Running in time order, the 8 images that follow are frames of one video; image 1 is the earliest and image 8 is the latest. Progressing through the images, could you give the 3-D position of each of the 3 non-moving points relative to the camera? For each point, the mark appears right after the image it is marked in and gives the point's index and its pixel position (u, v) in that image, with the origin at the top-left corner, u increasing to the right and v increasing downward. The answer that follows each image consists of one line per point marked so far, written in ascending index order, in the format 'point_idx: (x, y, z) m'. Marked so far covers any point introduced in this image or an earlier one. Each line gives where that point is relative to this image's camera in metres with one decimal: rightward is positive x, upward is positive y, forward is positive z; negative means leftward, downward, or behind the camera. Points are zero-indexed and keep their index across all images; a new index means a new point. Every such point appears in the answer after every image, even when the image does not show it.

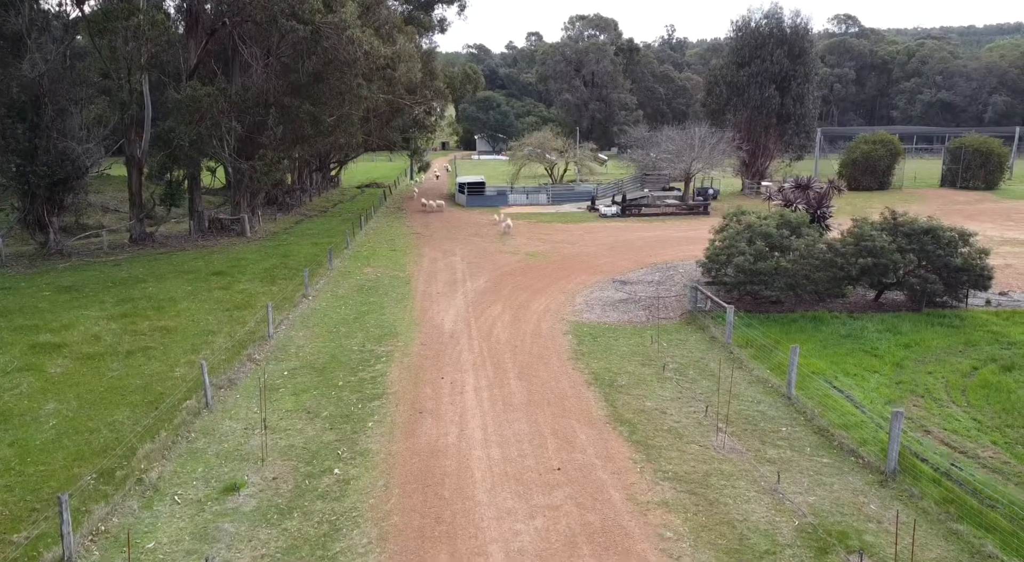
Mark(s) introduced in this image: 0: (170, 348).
0: (-5.6, -1.1, +12.6) m
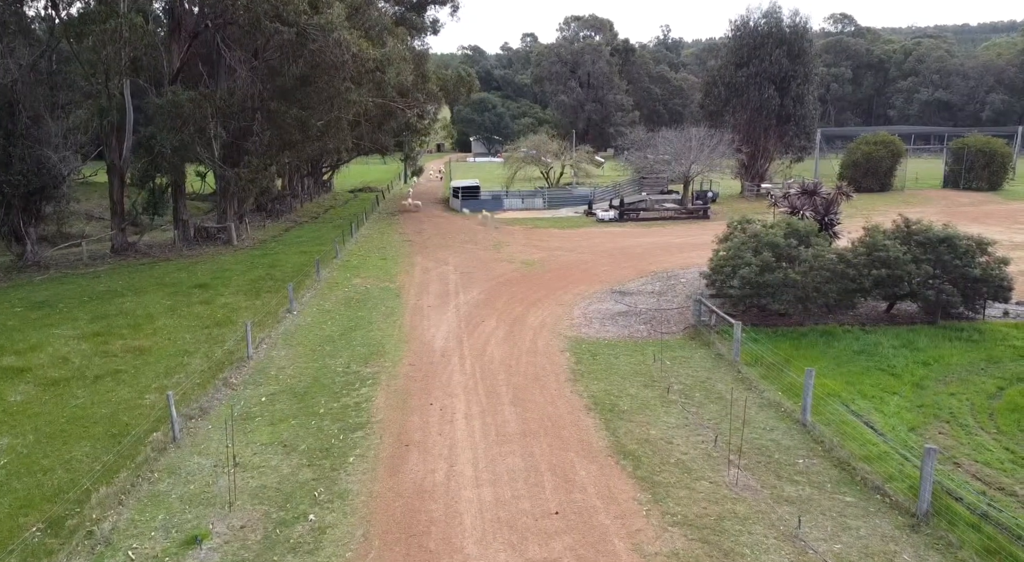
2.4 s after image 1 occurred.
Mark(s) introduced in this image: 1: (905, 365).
0: (-5.7, -1.4, +11.8) m
1: (+5.9, -1.3, +11.5) m
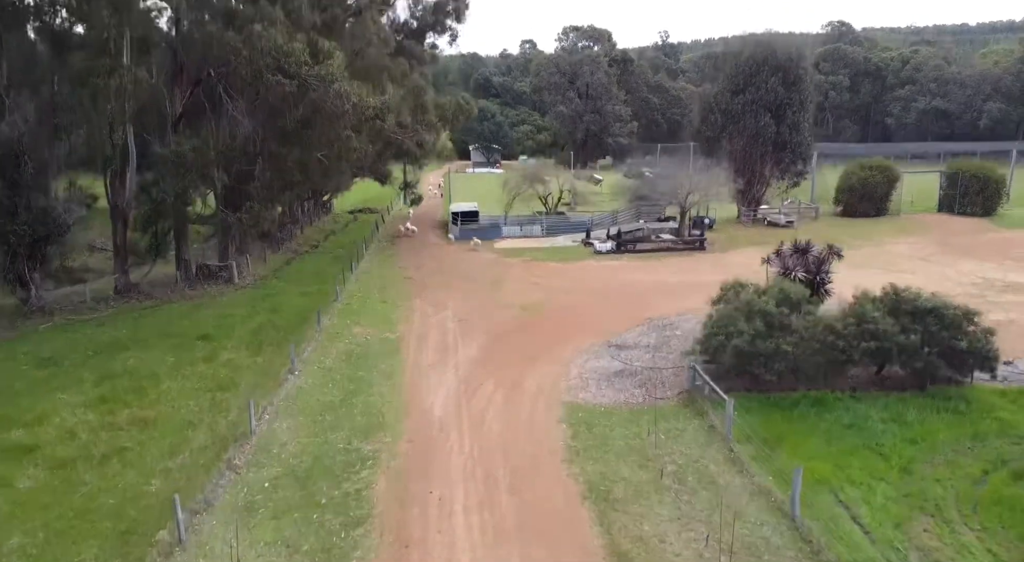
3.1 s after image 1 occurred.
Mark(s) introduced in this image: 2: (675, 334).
0: (-5.8, -2.6, +12.1) m
1: (+5.9, -2.5, +11.7) m
2: (+3.9, -1.3, +18.1) m
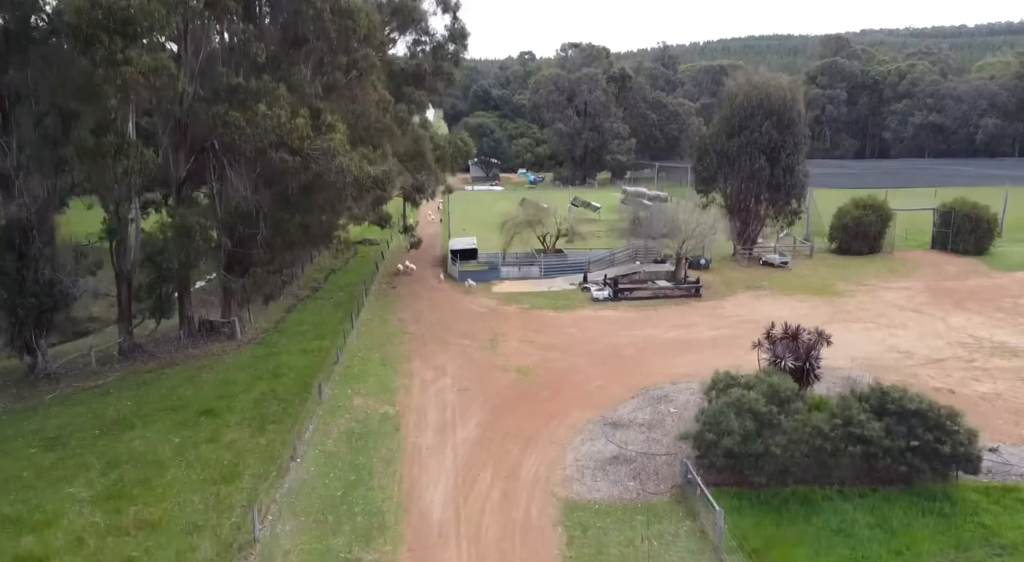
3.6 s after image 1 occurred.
0: (-5.8, -4.5, +12.4) m
1: (+5.8, -4.4, +12.1) m
2: (+3.8, -3.1, +18.5) m
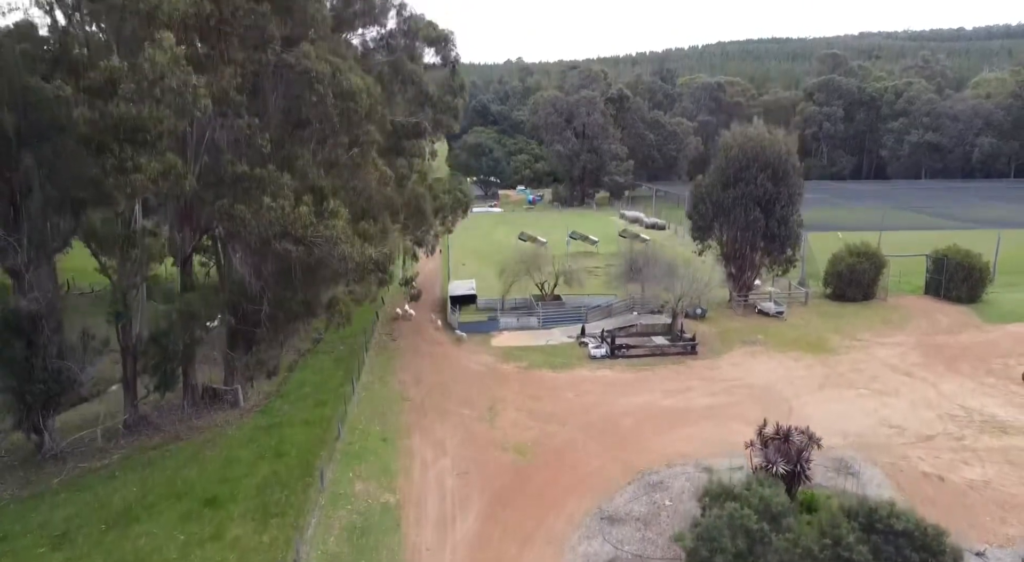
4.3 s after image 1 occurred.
0: (-5.8, -6.8, +12.8) m
1: (+5.8, -6.7, +12.5) m
2: (+3.8, -5.4, +18.9) m
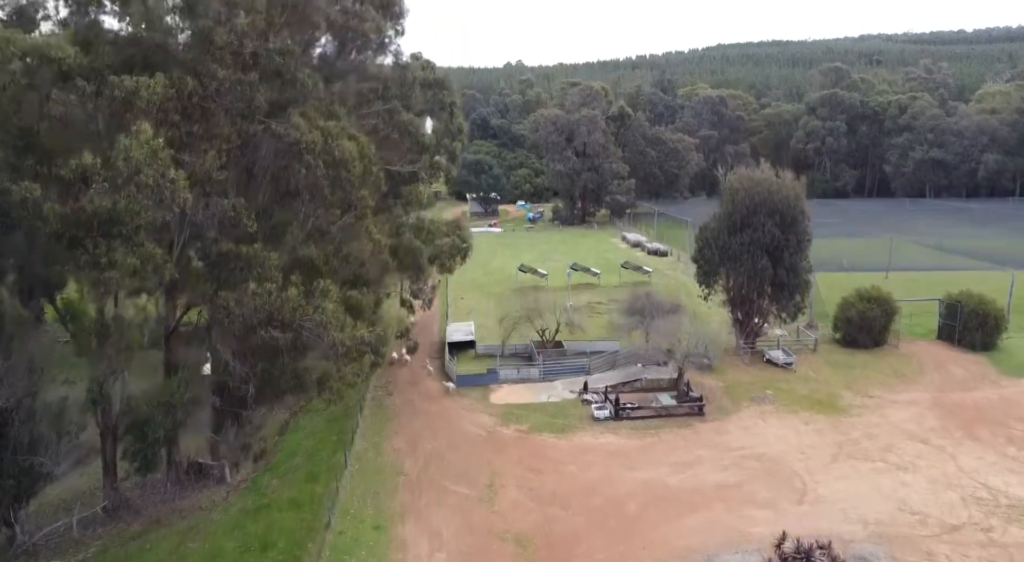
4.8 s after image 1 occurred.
0: (-5.8, -9.1, +11.6) m
1: (+5.8, -8.9, +11.3) m
2: (+3.8, -7.7, +17.7) m
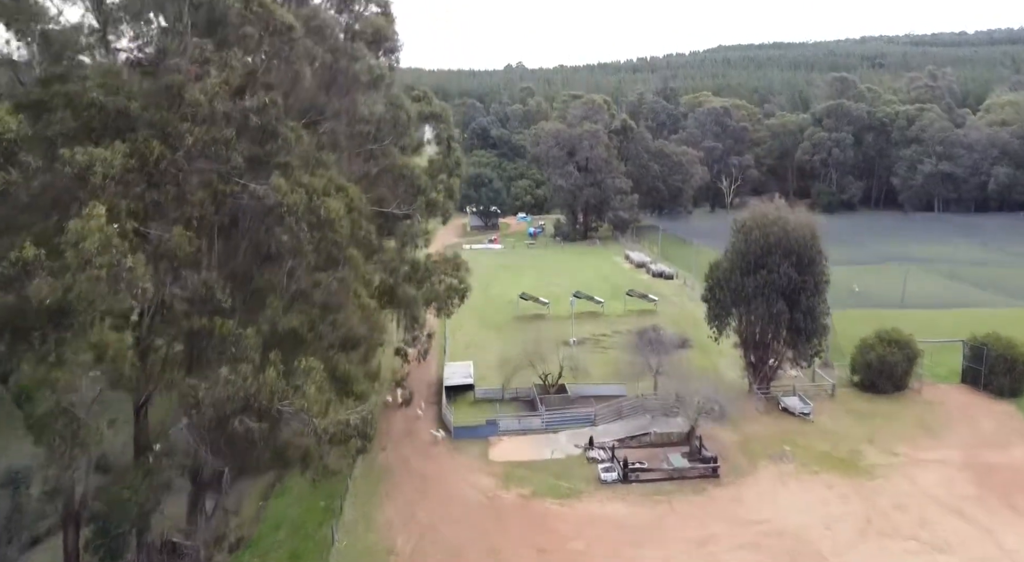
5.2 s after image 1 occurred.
0: (-5.8, -11.0, +9.6) m
1: (+5.8, -10.9, +9.3) m
2: (+3.8, -9.7, +15.7) m
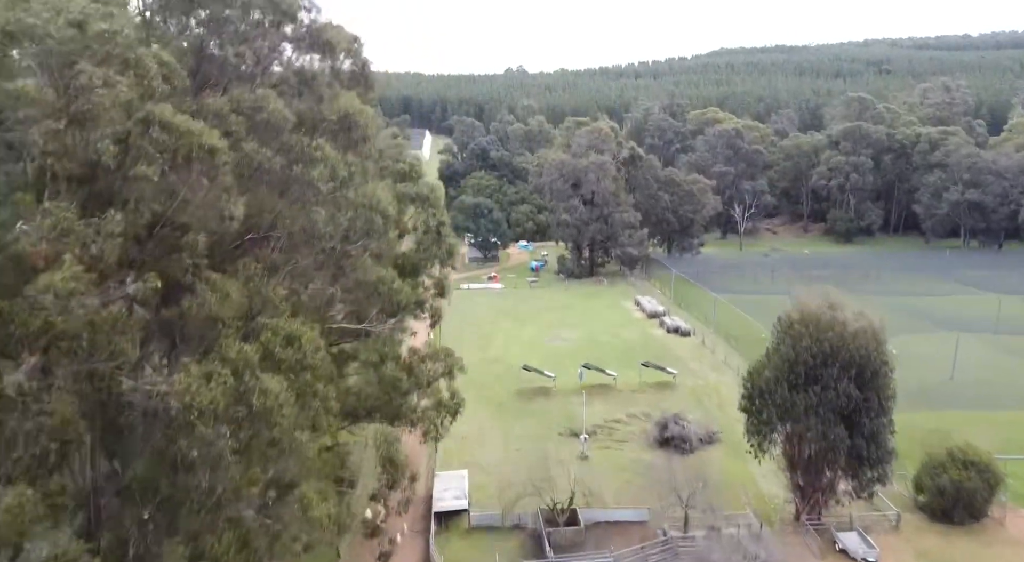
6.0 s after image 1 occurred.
0: (-5.7, -15.3, +3.9) m
1: (+5.9, -15.1, +3.6) m
2: (+3.9, -14.0, +10.0) m
